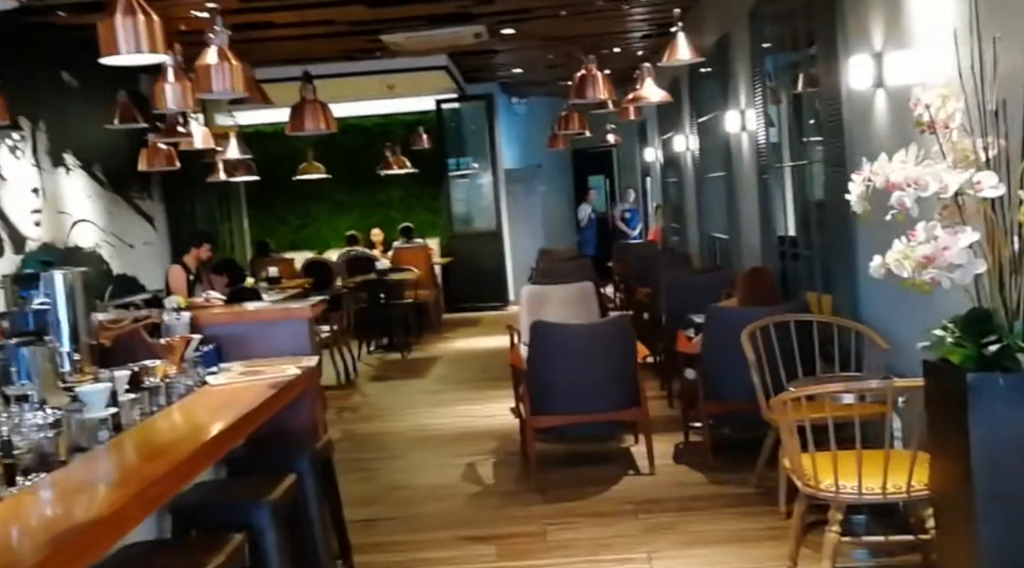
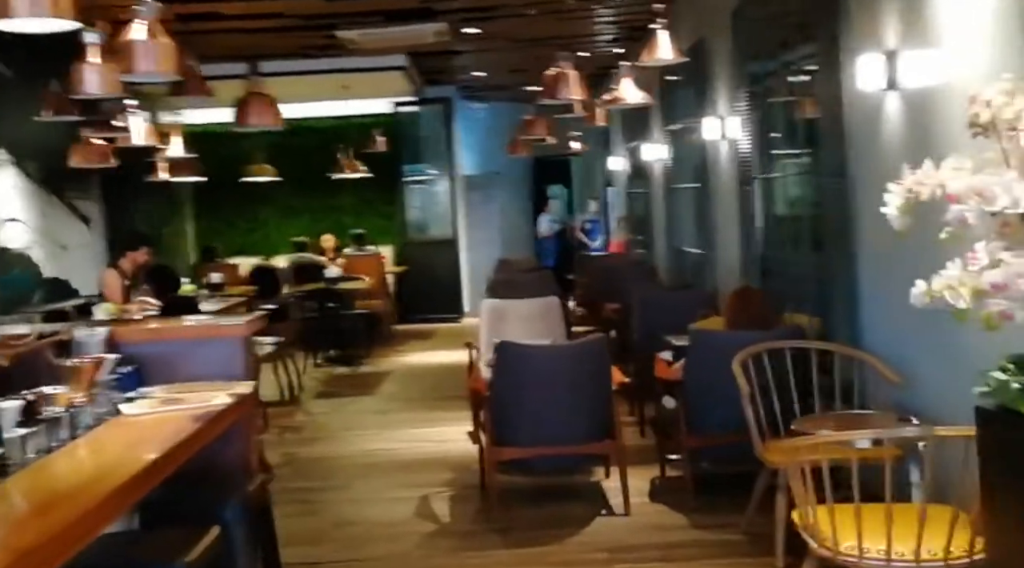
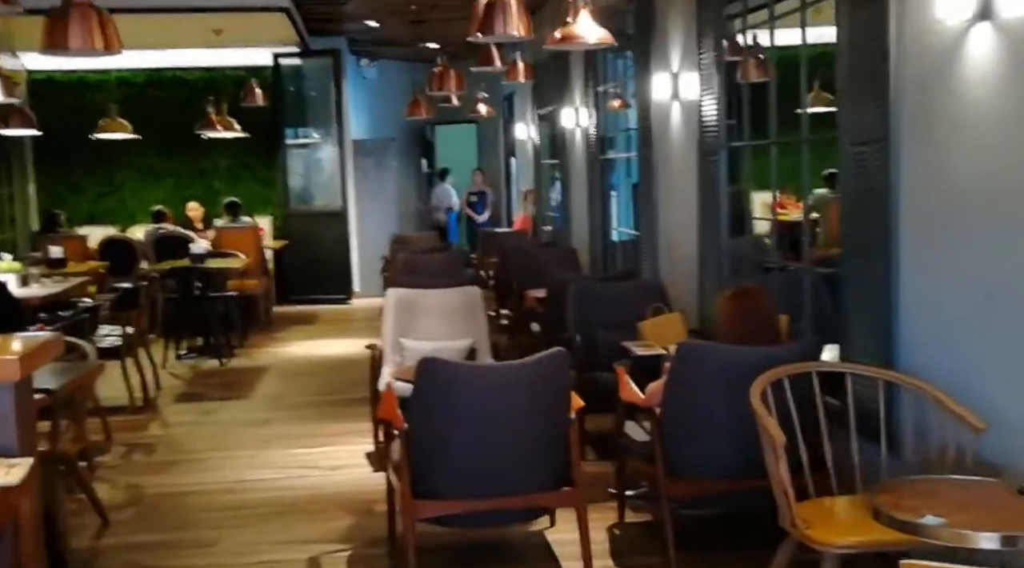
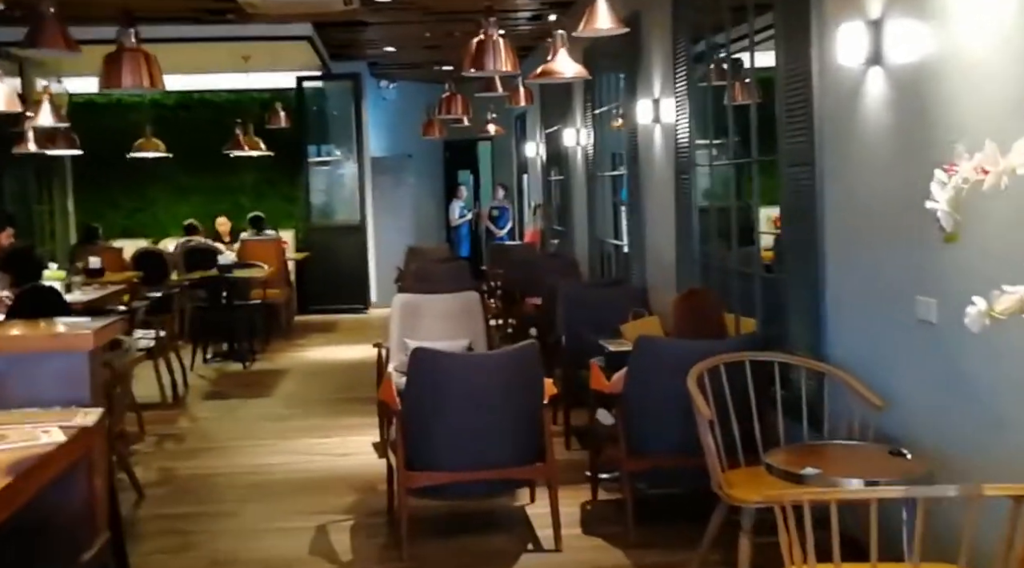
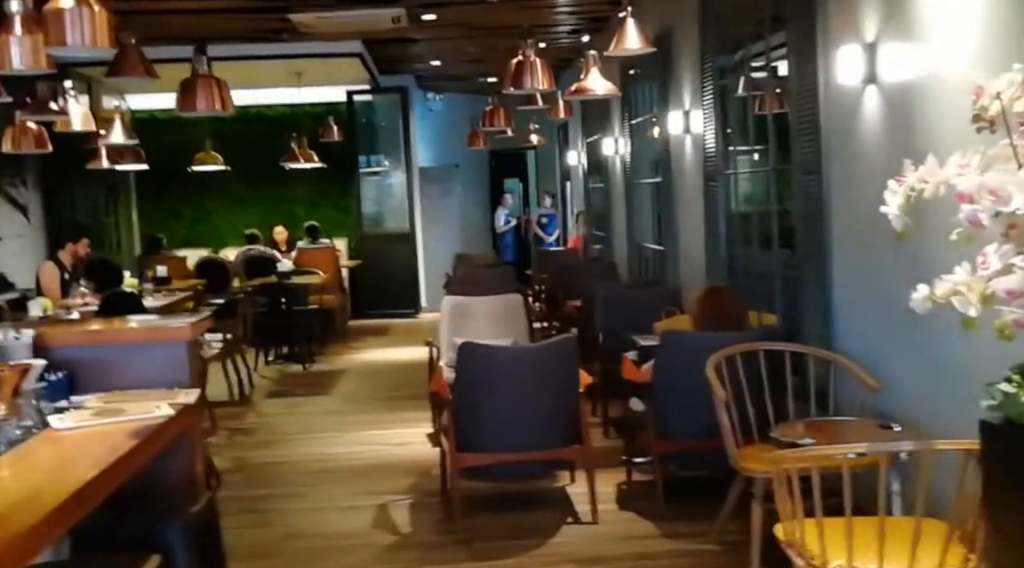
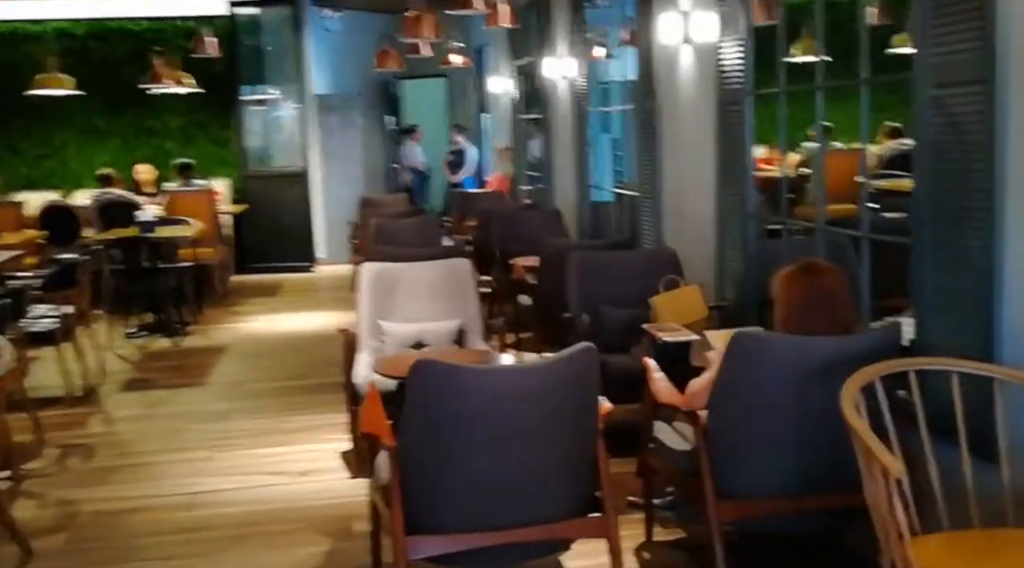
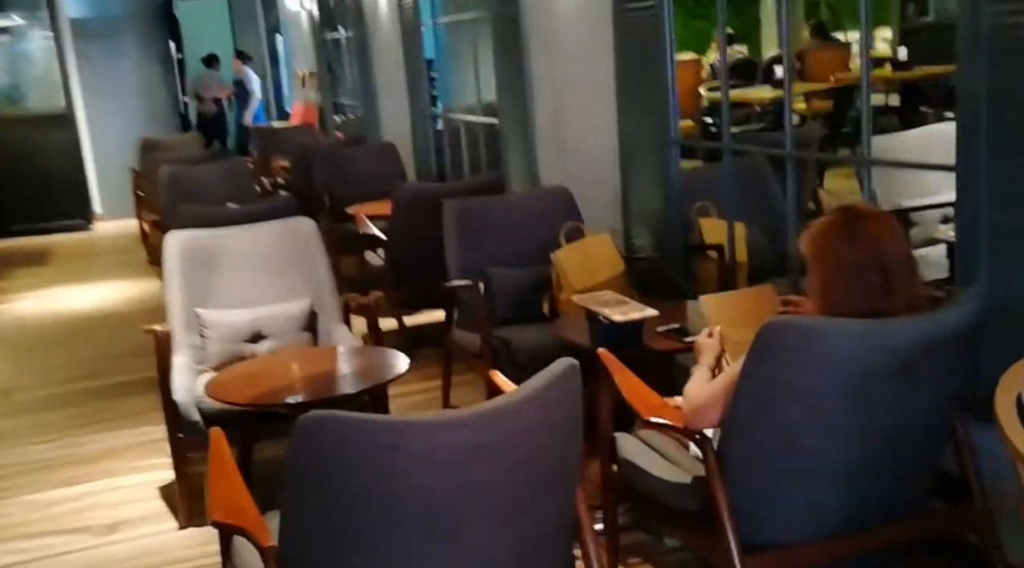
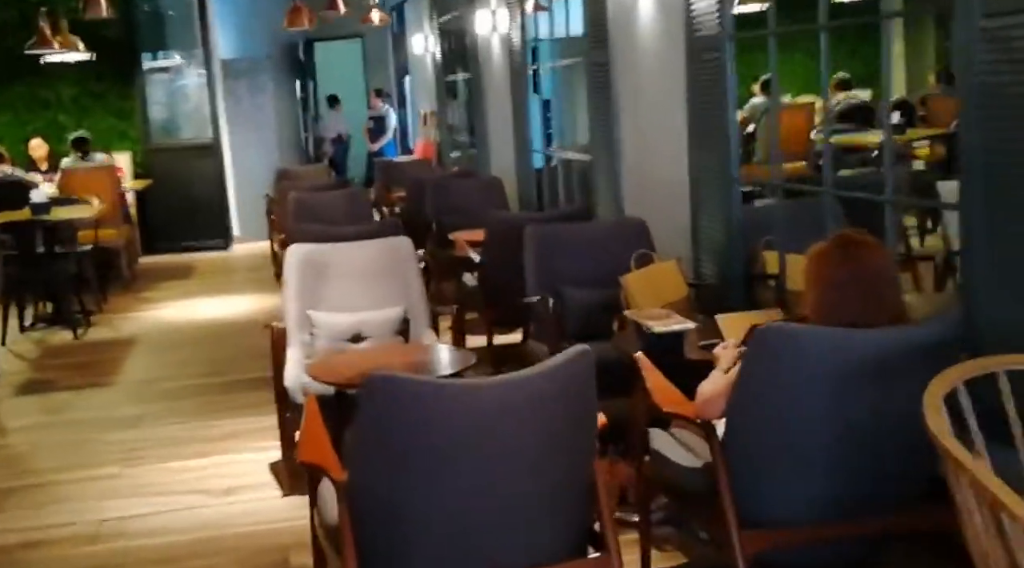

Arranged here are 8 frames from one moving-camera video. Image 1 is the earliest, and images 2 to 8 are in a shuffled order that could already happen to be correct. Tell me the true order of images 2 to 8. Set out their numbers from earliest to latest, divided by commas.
2, 5, 4, 3, 6, 8, 7
